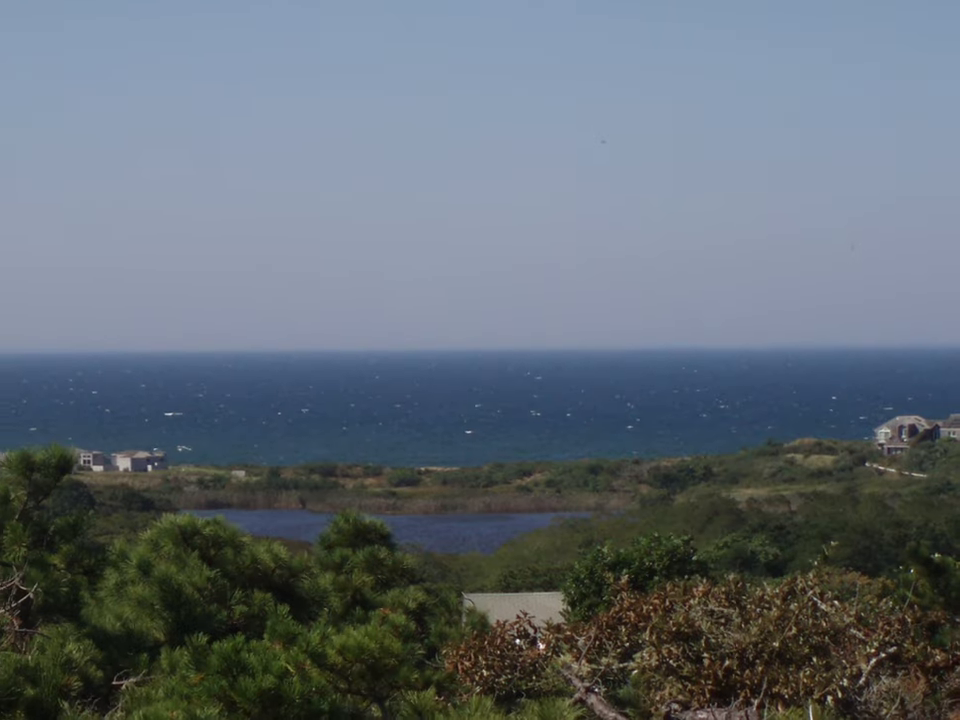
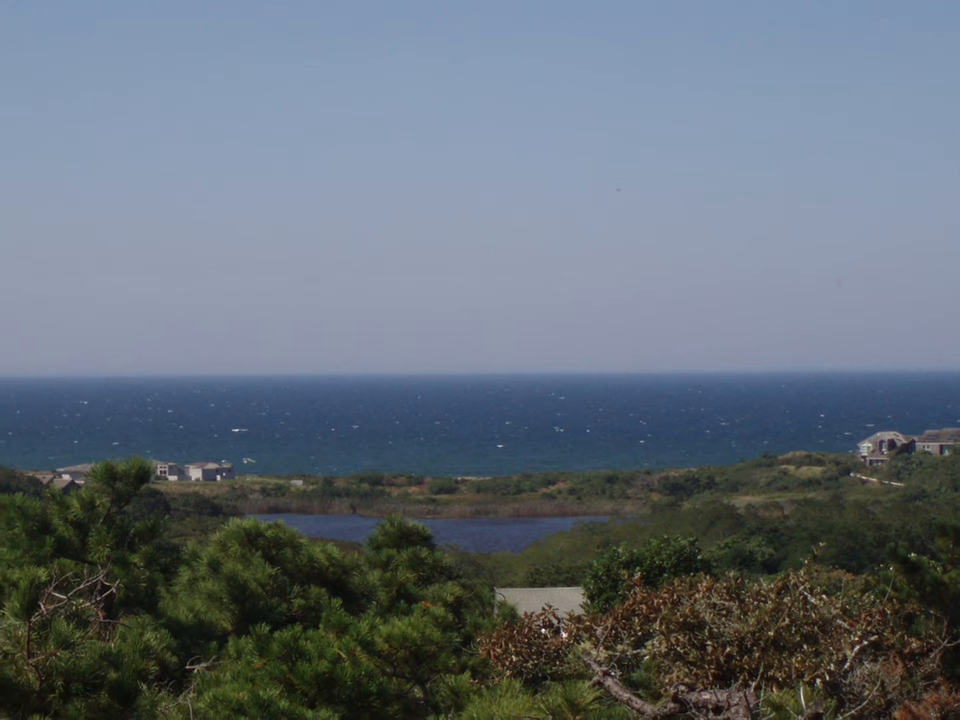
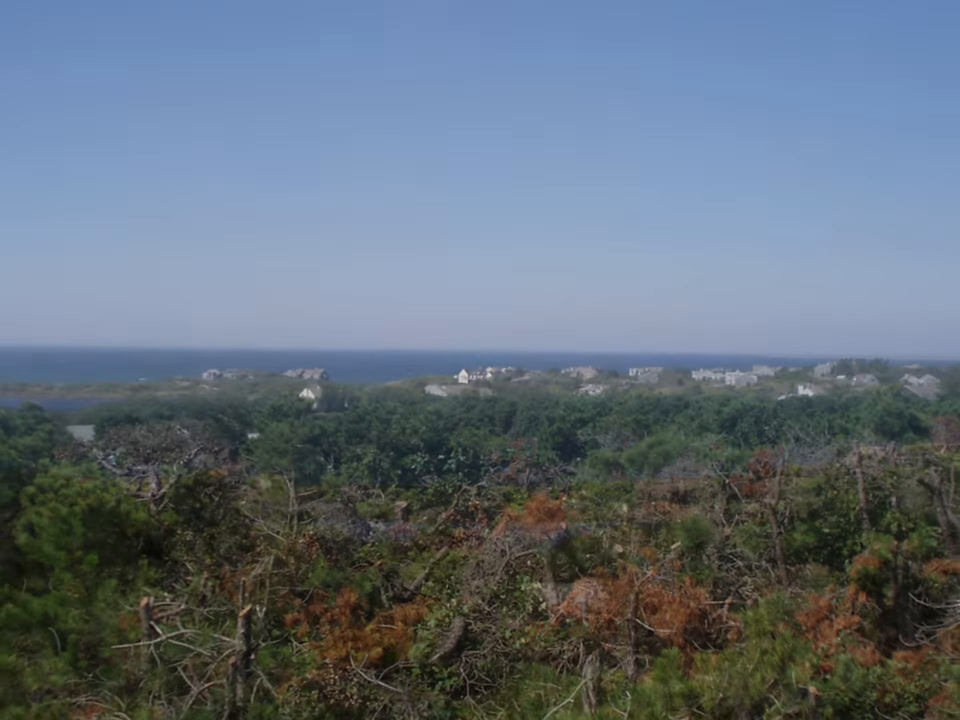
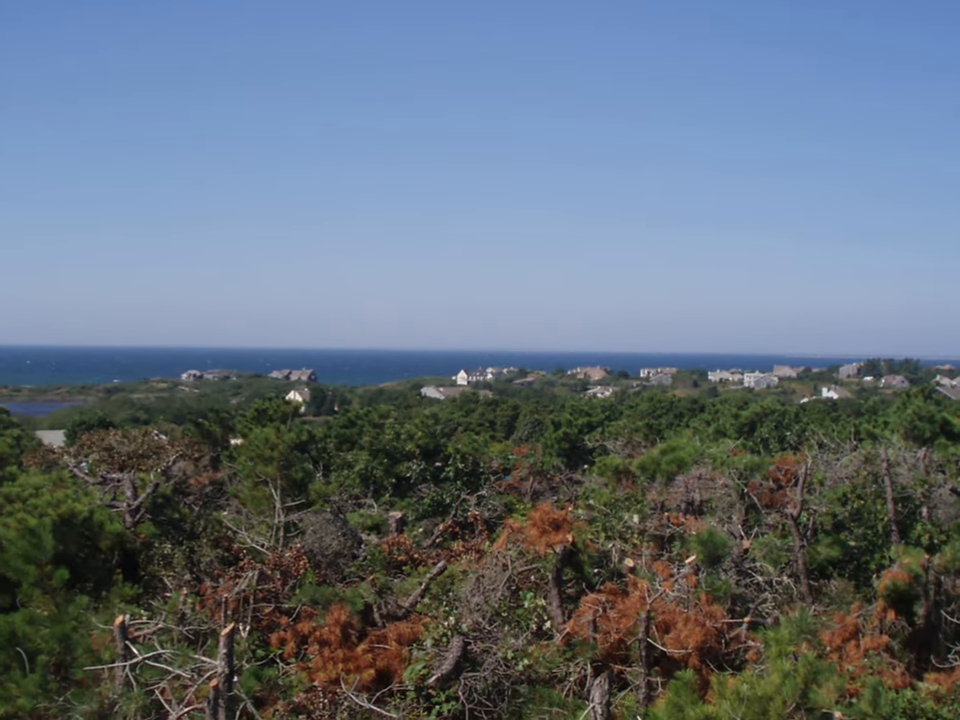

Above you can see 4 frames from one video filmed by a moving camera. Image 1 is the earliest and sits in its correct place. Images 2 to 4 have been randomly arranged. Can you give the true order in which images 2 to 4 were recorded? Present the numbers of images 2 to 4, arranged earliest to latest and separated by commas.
2, 3, 4
